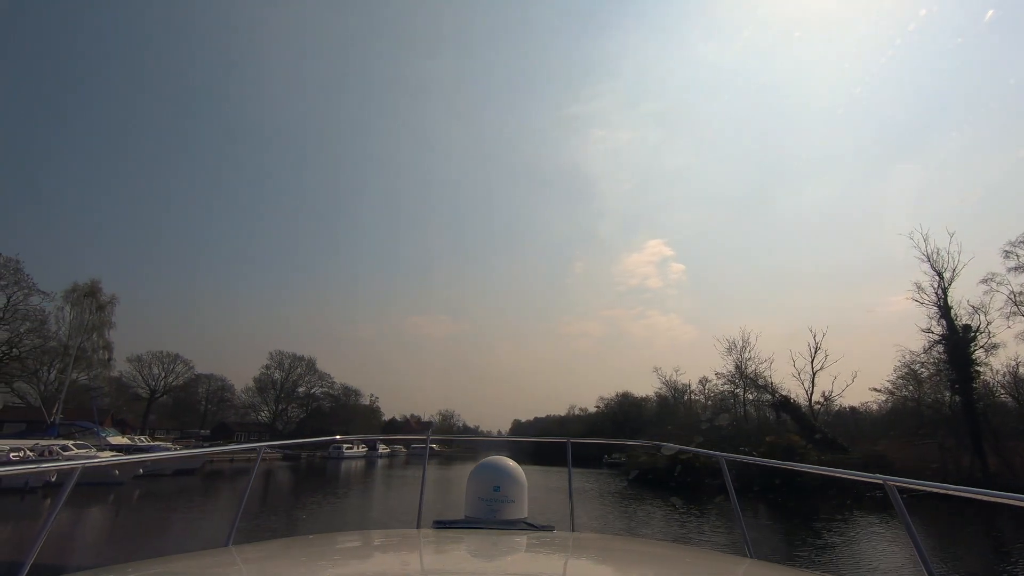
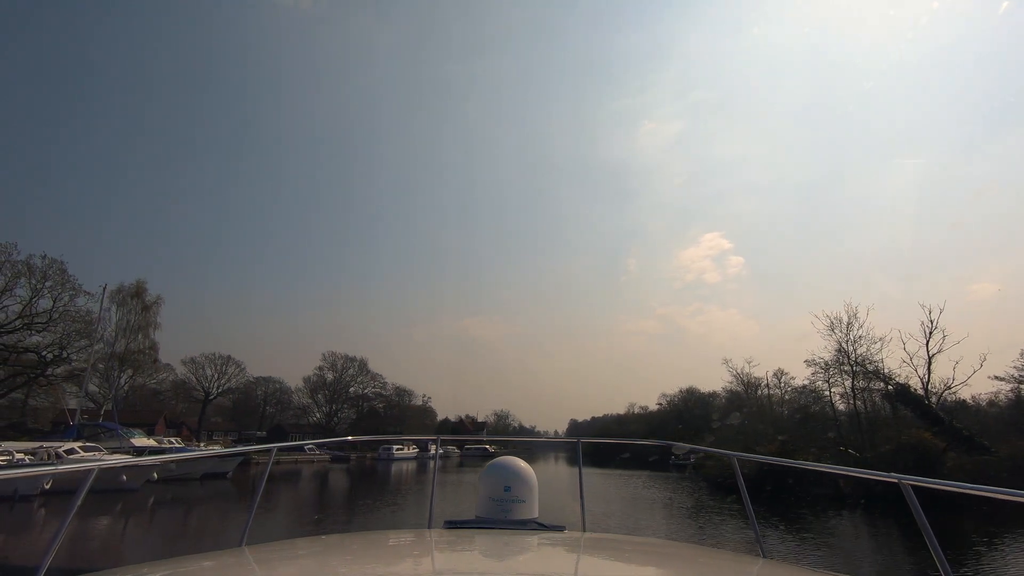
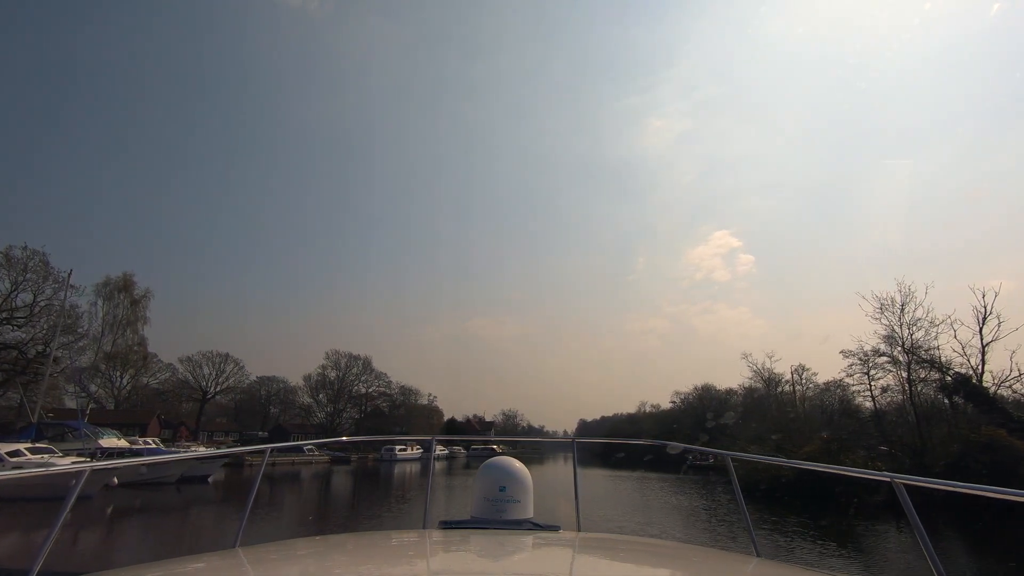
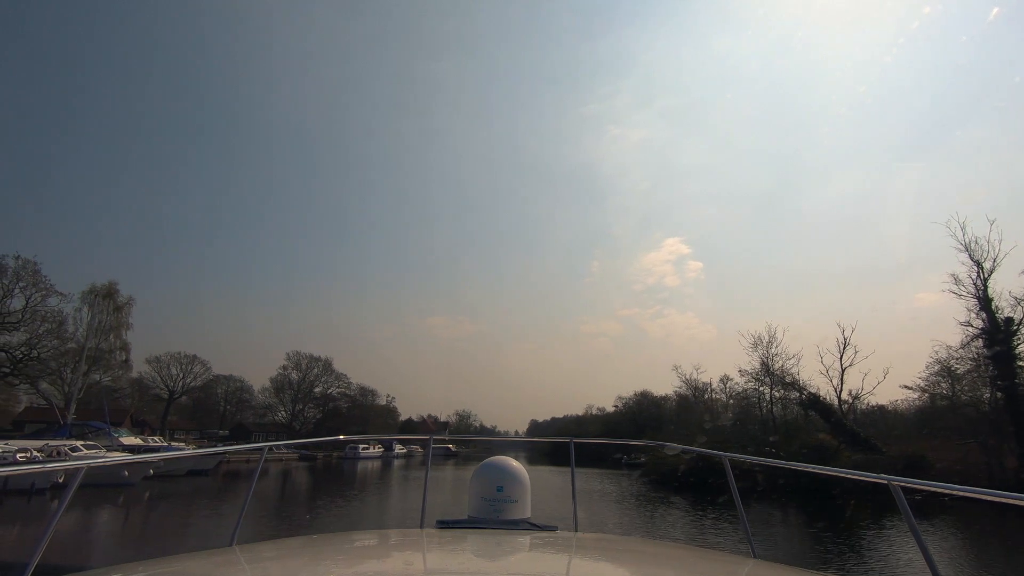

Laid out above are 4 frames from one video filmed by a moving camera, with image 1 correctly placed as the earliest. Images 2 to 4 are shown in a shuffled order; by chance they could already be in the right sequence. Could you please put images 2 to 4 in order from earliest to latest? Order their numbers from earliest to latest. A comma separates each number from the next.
4, 2, 3
